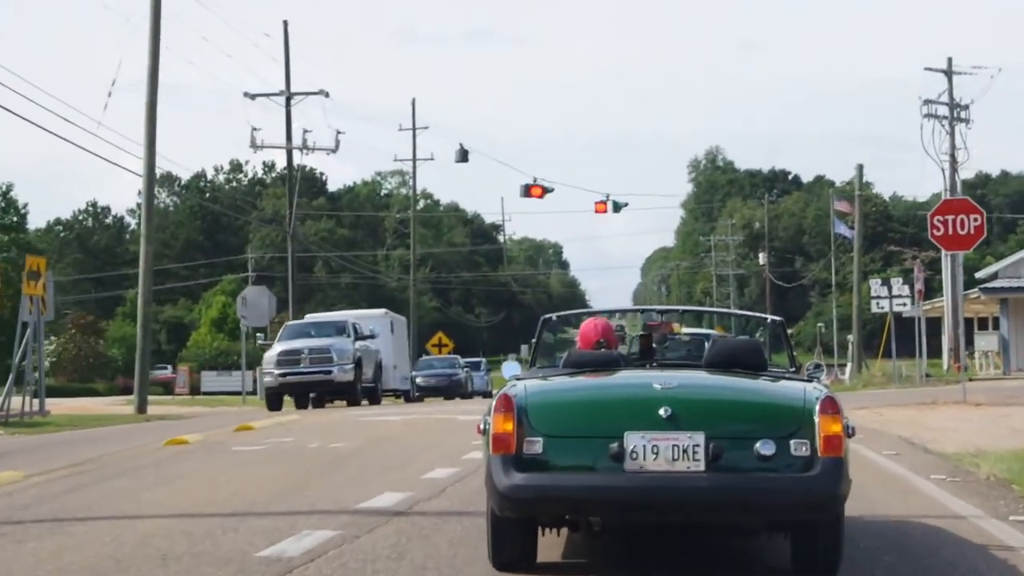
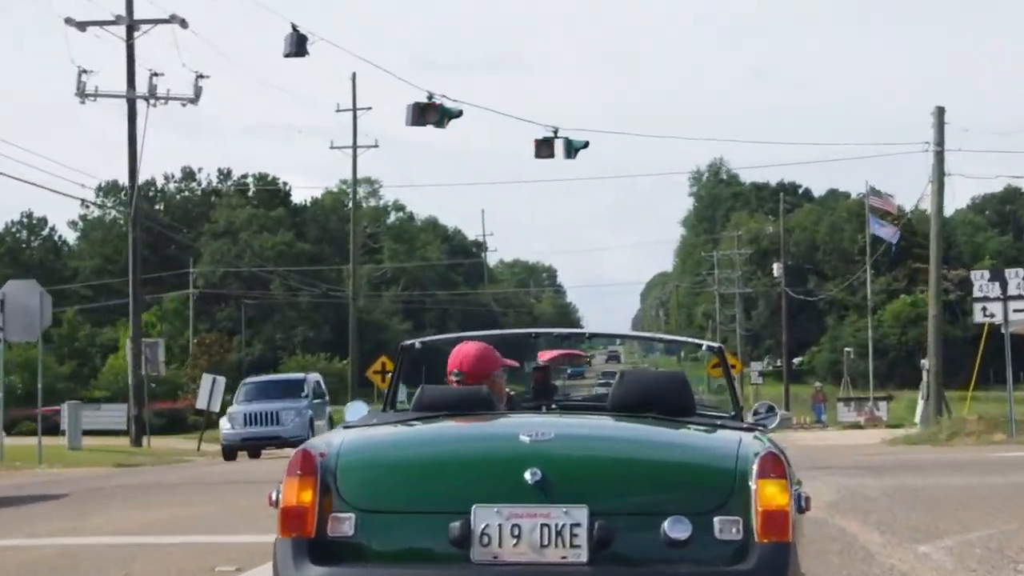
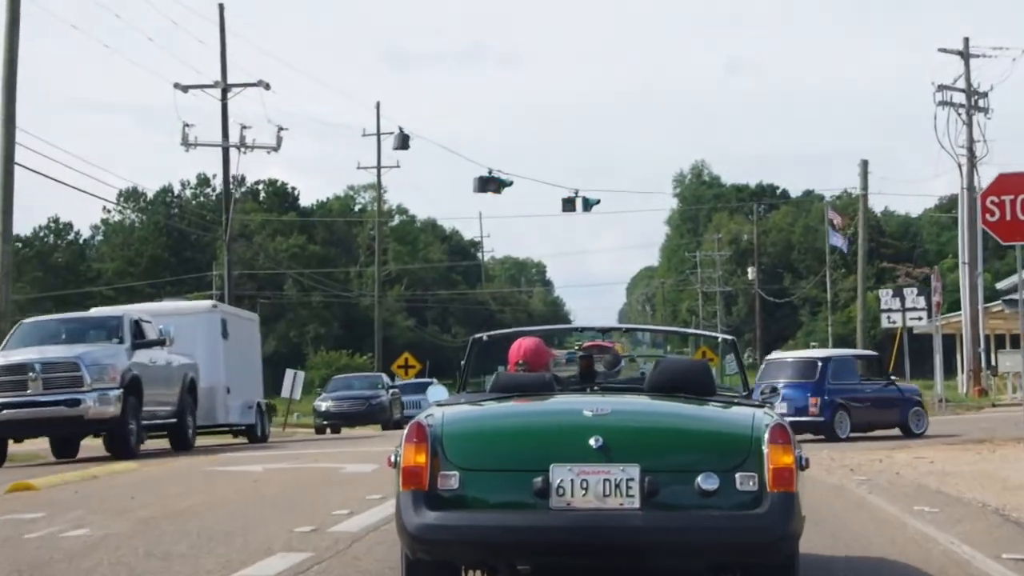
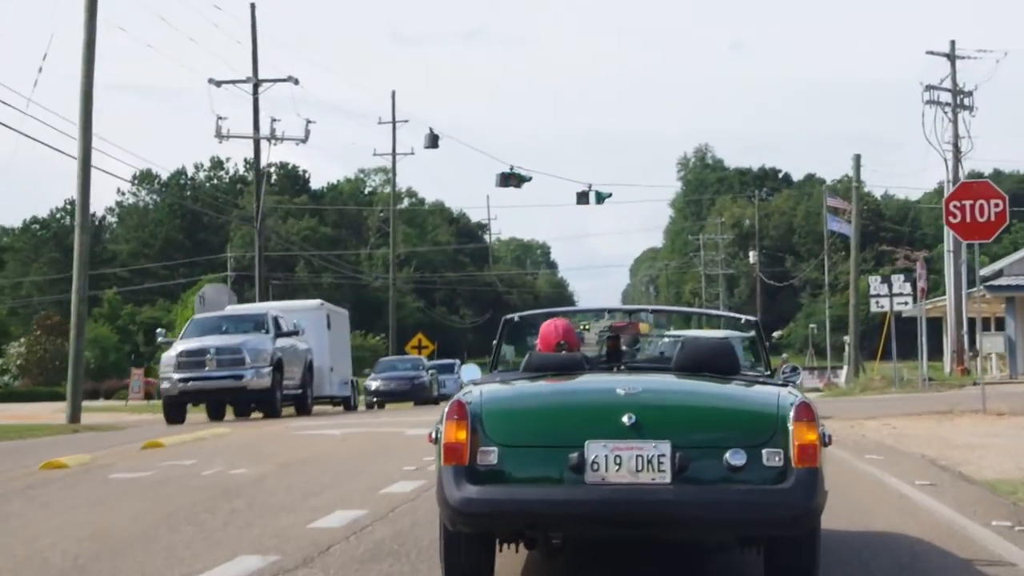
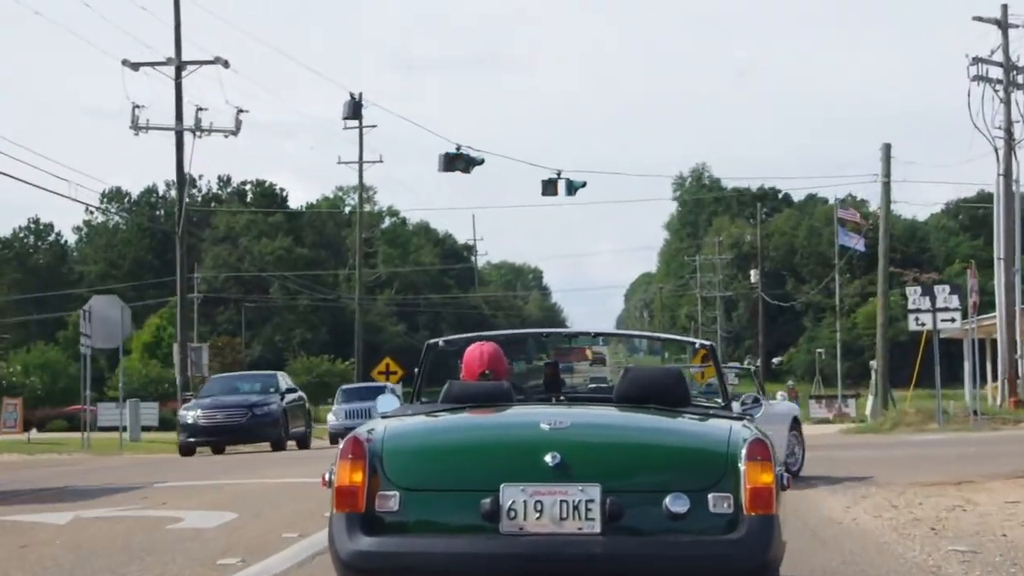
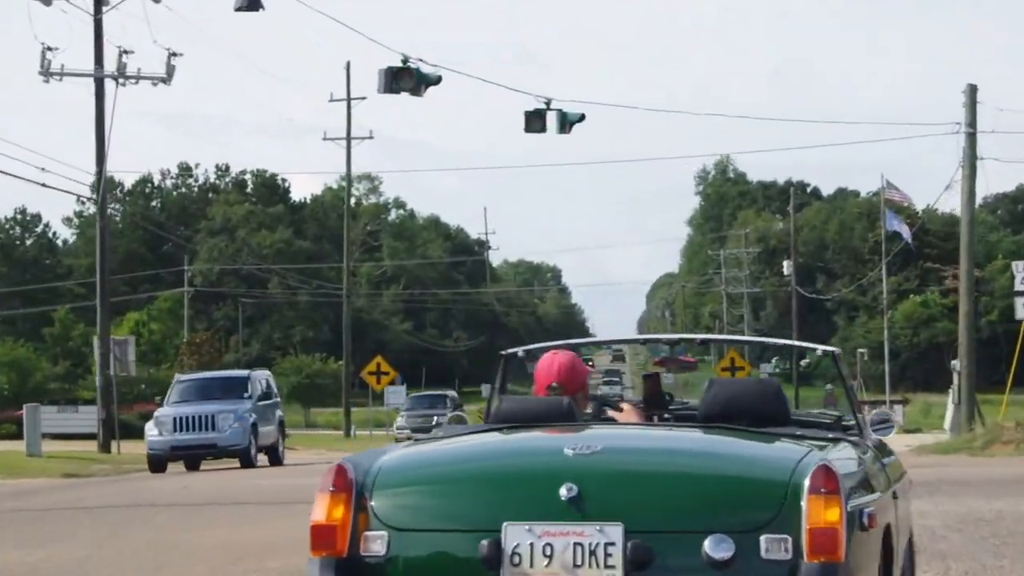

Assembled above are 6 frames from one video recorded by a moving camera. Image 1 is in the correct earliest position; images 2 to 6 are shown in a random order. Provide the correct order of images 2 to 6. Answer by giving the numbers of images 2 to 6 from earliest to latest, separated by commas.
4, 3, 5, 2, 6
